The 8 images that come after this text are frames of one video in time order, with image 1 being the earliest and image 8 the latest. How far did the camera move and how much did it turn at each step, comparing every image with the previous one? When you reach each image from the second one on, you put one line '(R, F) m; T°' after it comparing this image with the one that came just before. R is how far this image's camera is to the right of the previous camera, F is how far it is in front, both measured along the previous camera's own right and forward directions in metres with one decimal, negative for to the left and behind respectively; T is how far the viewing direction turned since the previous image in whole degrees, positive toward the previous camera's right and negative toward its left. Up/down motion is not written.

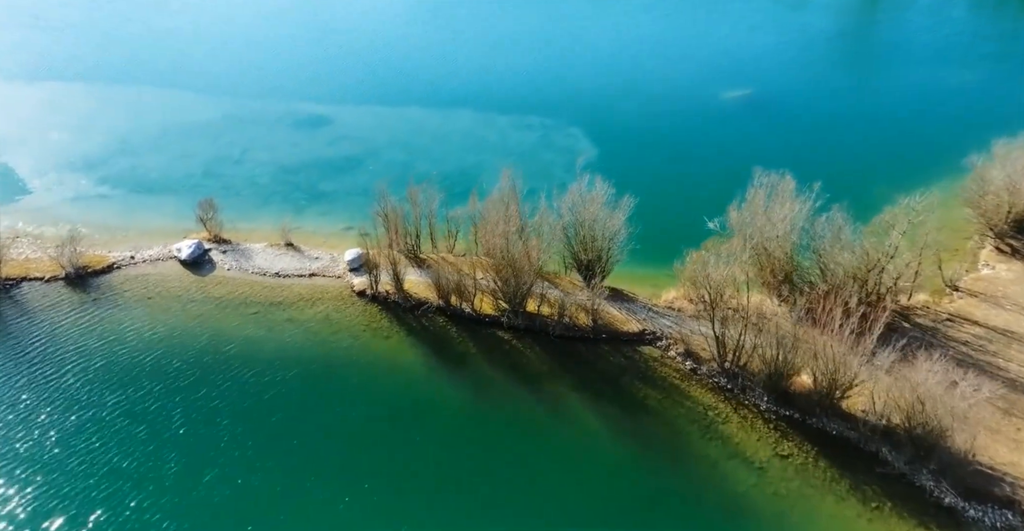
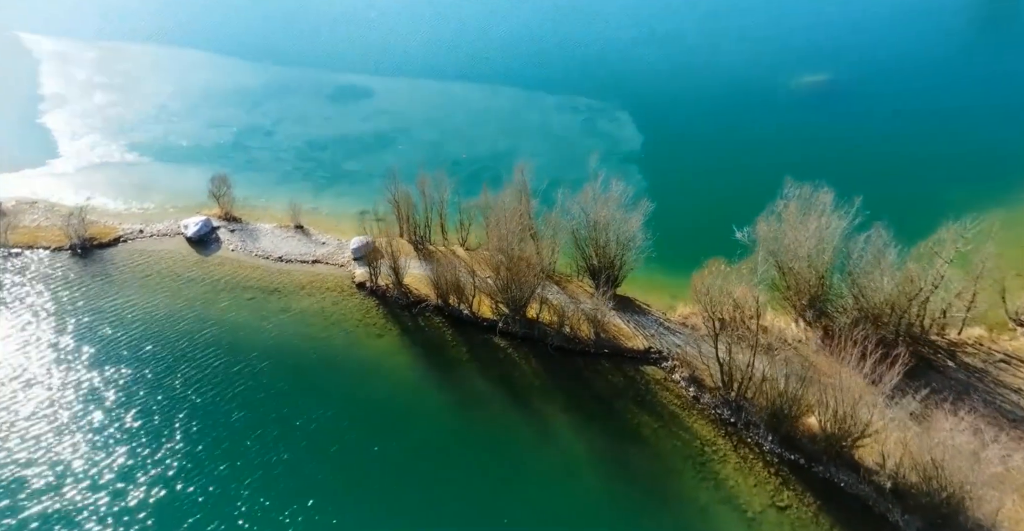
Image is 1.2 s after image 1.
(+1.3, +1.5) m; -3°
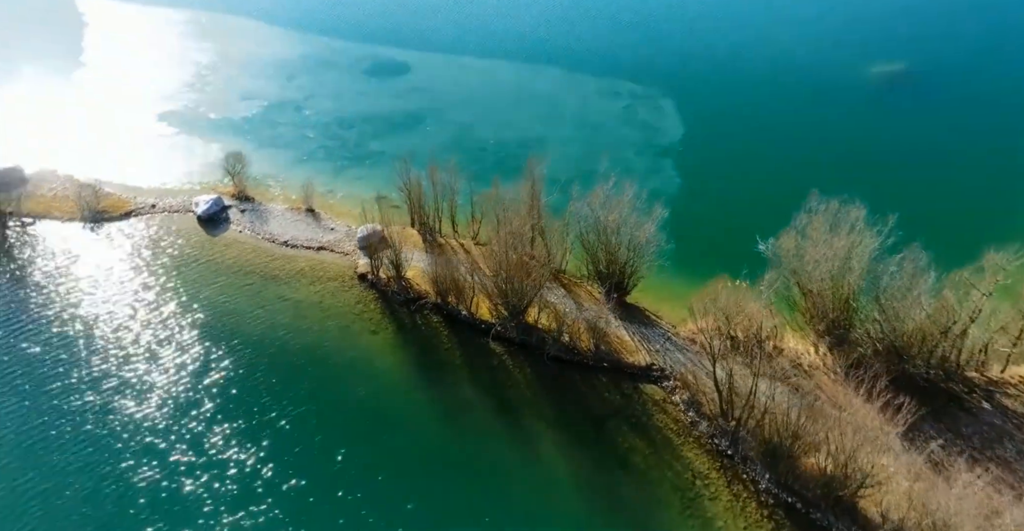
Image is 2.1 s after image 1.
(+1.3, +1.1) m; -3°
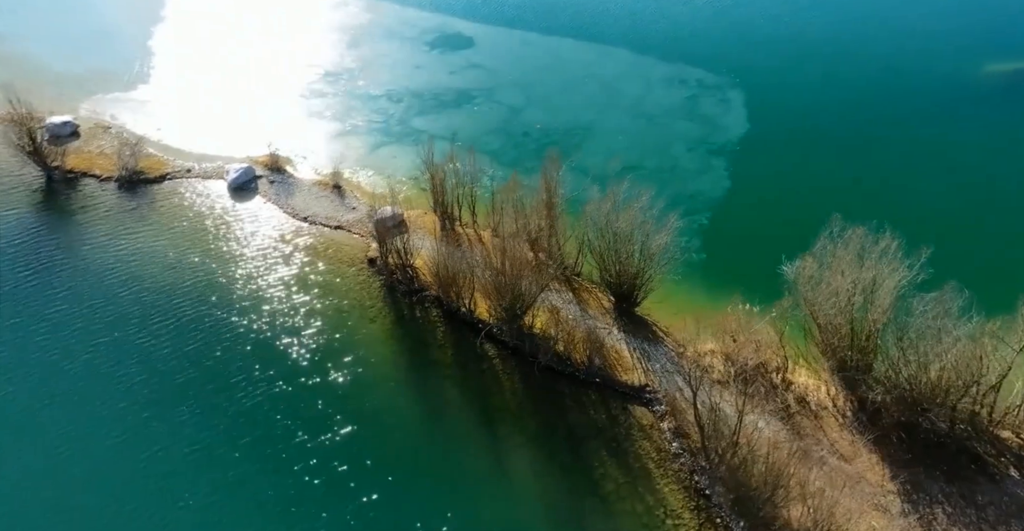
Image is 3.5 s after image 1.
(+2.1, +0.8) m; -5°
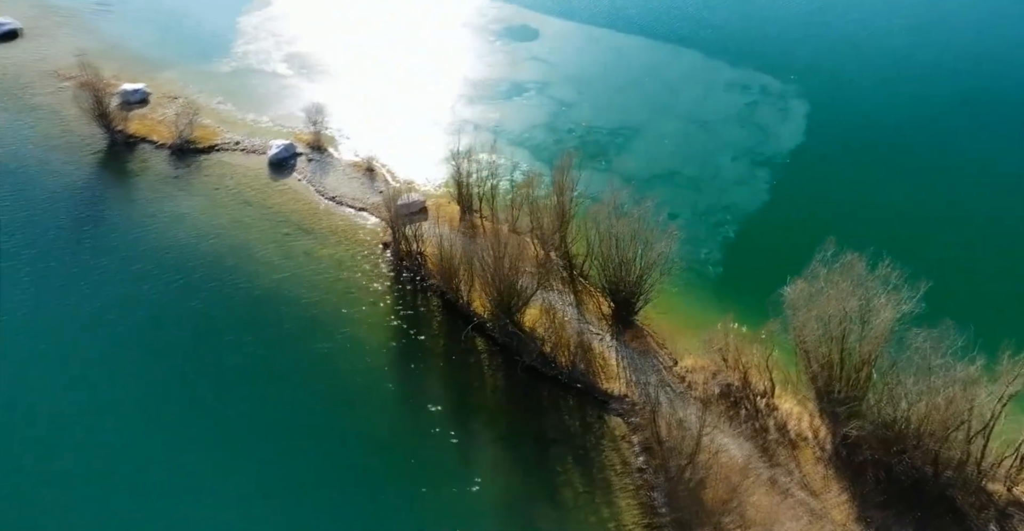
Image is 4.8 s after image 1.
(+2.5, -0.2) m; -6°
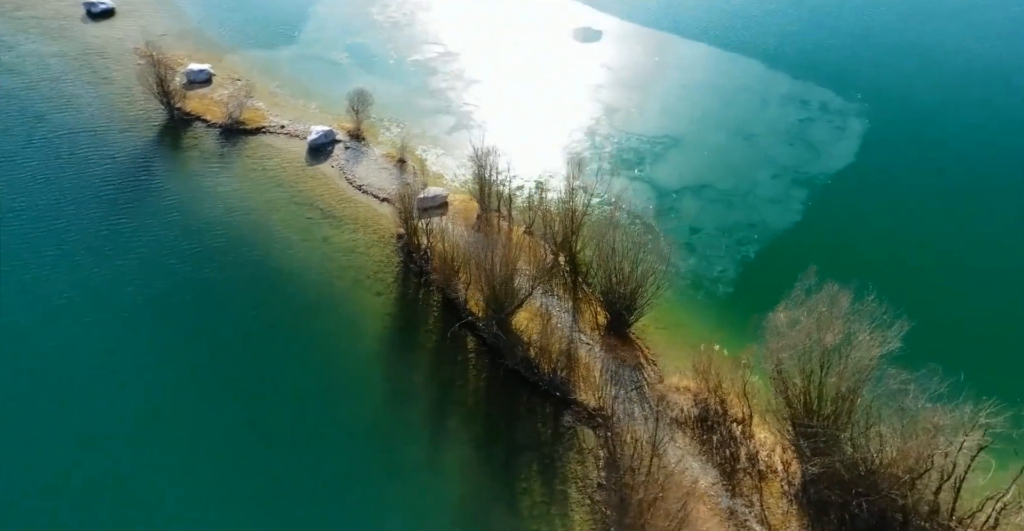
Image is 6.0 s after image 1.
(+2.5, -0.4) m; -6°
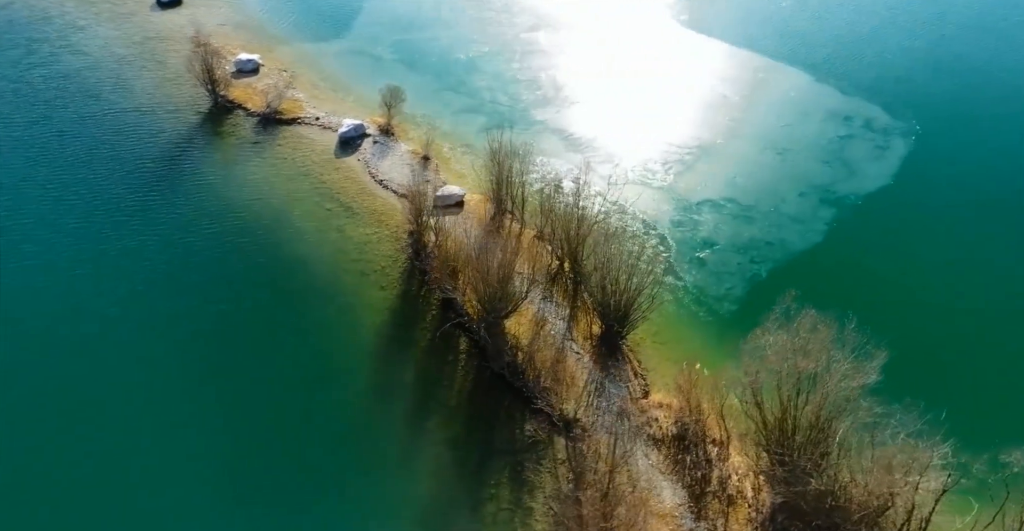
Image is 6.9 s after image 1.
(+2.1, -0.3) m; -5°
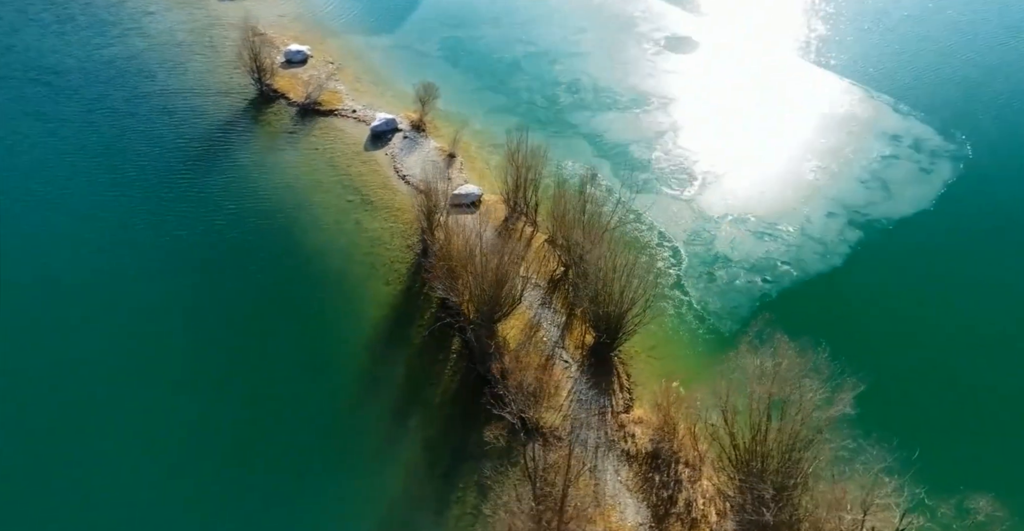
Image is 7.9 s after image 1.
(+2.3, -0.2) m; -5°
